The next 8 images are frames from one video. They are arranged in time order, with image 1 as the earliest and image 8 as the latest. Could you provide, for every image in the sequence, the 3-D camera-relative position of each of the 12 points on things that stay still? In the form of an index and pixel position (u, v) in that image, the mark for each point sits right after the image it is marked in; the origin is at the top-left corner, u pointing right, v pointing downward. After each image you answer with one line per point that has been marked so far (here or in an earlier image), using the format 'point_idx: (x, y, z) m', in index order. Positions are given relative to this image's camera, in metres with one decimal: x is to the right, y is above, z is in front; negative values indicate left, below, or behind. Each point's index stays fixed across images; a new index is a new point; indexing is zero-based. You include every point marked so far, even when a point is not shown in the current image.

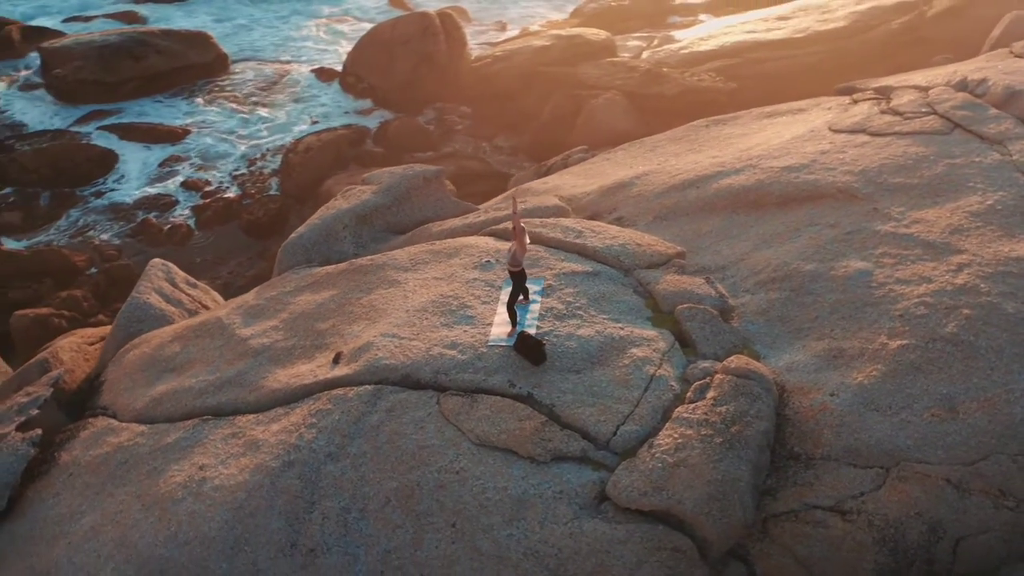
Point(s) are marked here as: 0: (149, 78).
0: (-5.1, +3.0, +15.4) m
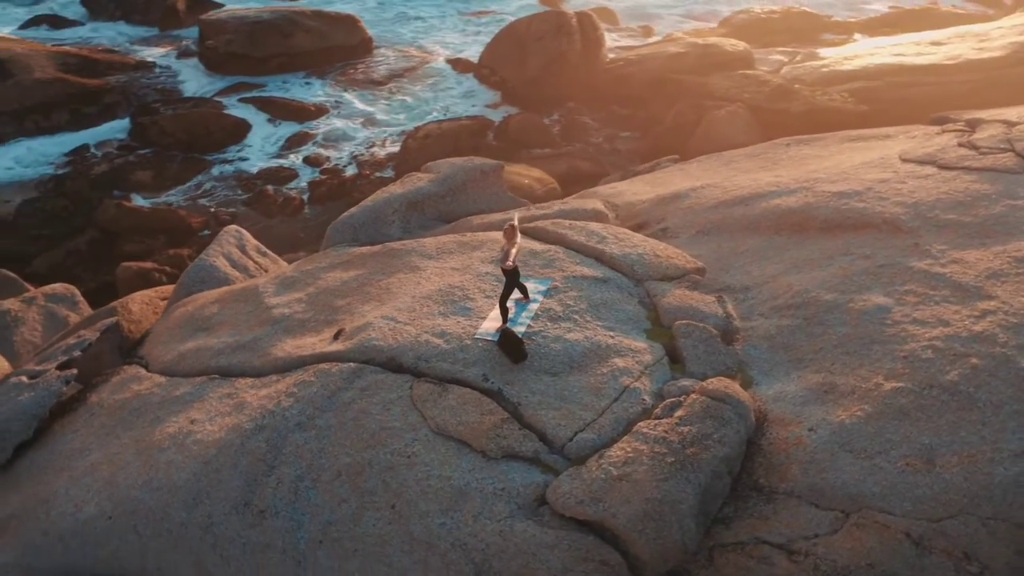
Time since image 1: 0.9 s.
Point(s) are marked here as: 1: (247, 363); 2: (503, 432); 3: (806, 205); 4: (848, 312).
0: (-3.2, +3.4, +16.1) m
1: (-1.6, -0.4, +6.6) m
2: (0.0, -0.7, +5.5) m
3: (+1.9, +0.6, +7.3) m
4: (+1.9, -0.1, +6.2) m
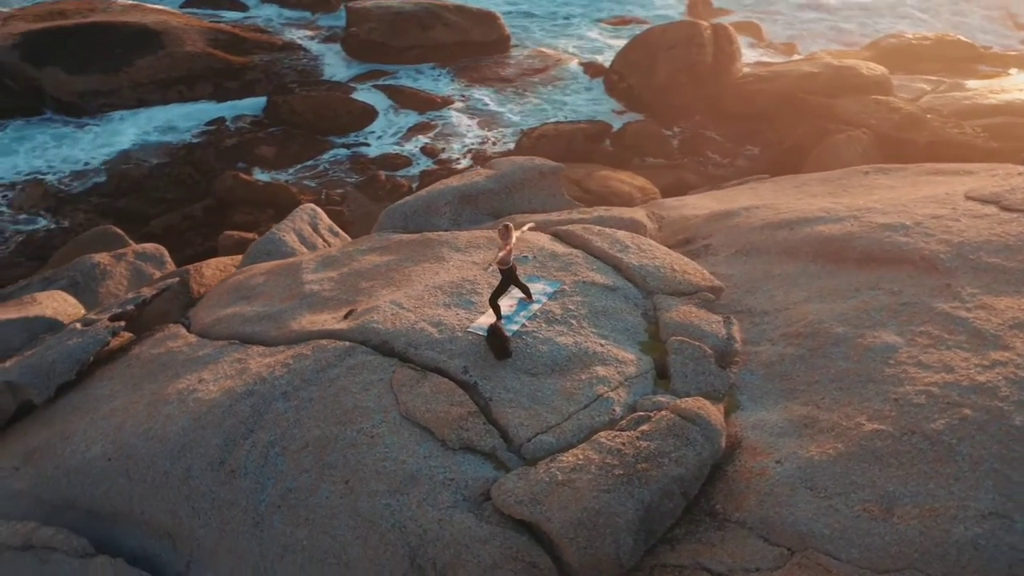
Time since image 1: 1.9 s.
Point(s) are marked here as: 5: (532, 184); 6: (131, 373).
0: (-1.2, +3.6, +16.5) m
1: (-1.5, -0.3, +6.9) m
2: (-0.2, -0.7, +5.5) m
3: (+2.2, +0.3, +7.1) m
4: (+1.9, -0.3, +6.0) m
5: (+0.2, +0.8, +8.5) m
6: (-2.5, -0.5, +7.1) m
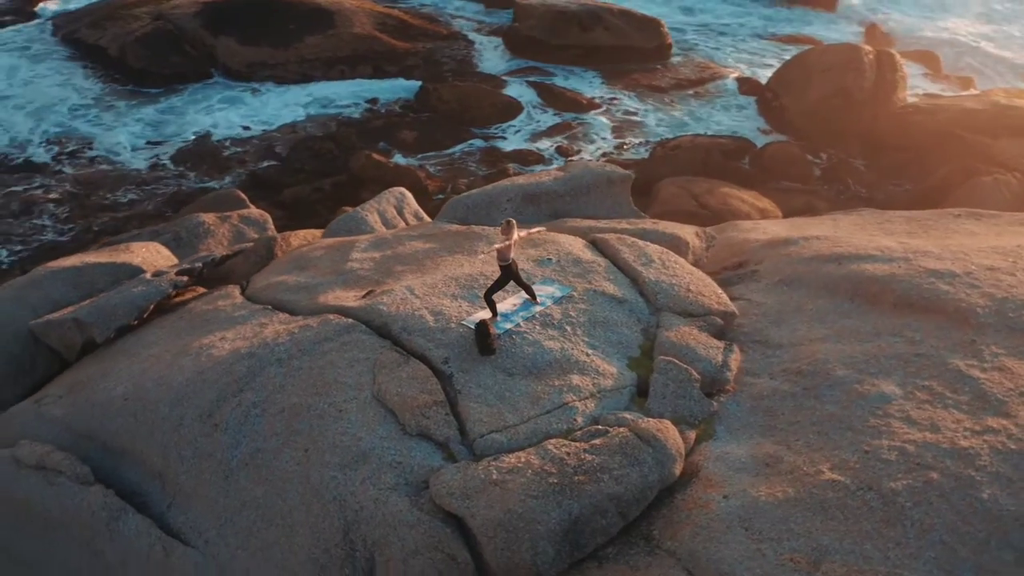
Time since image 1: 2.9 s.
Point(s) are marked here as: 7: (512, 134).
0: (+1.2, +3.6, +16.6) m
1: (-1.4, -0.1, +7.2) m
2: (-0.4, -0.6, +5.6) m
3: (+2.3, +0.1, +6.7) m
4: (+1.7, -0.5, +5.7) m
5: (+0.7, +0.8, +8.4) m
6: (-2.3, -0.2, +7.6) m
7: (0.0, +2.1, +14.8) m
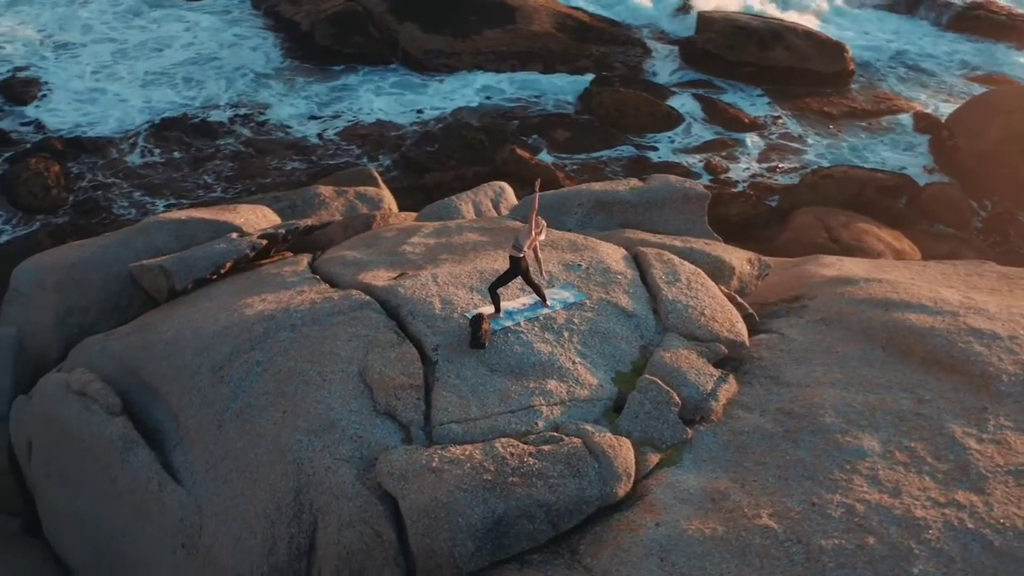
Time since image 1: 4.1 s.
0: (+3.7, +3.2, +16.1) m
1: (-1.2, +0.1, +7.5) m
2: (-0.6, -0.6, +5.7) m
3: (+2.4, -0.2, +6.2) m
4: (+1.5, -0.7, +5.4) m
5: (+1.2, +0.6, +8.3) m
6: (-2.0, 0.0, +8.0) m
7: (+2.0, +1.9, +14.6) m
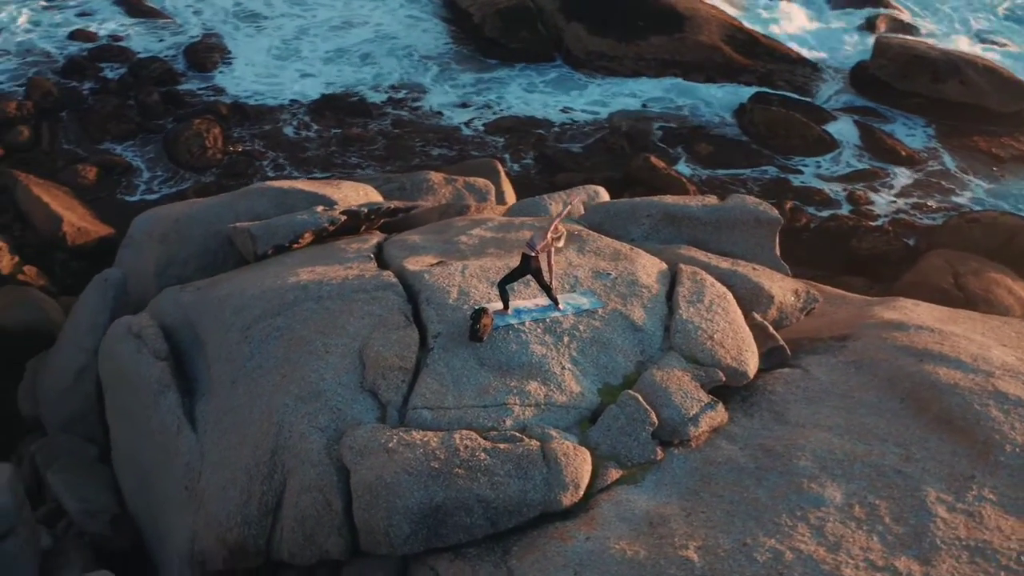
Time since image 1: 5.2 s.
0: (+5.9, +2.6, +15.3) m
1: (-0.8, +0.2, +7.7) m
2: (-0.7, -0.5, +5.9) m
3: (+2.3, -0.5, +5.8) m
4: (+1.3, -0.9, +5.1) m
5: (+1.7, +0.4, +8.0) m
6: (-1.5, +0.3, +8.4) m
7: (+3.8, +1.5, +14.1) m
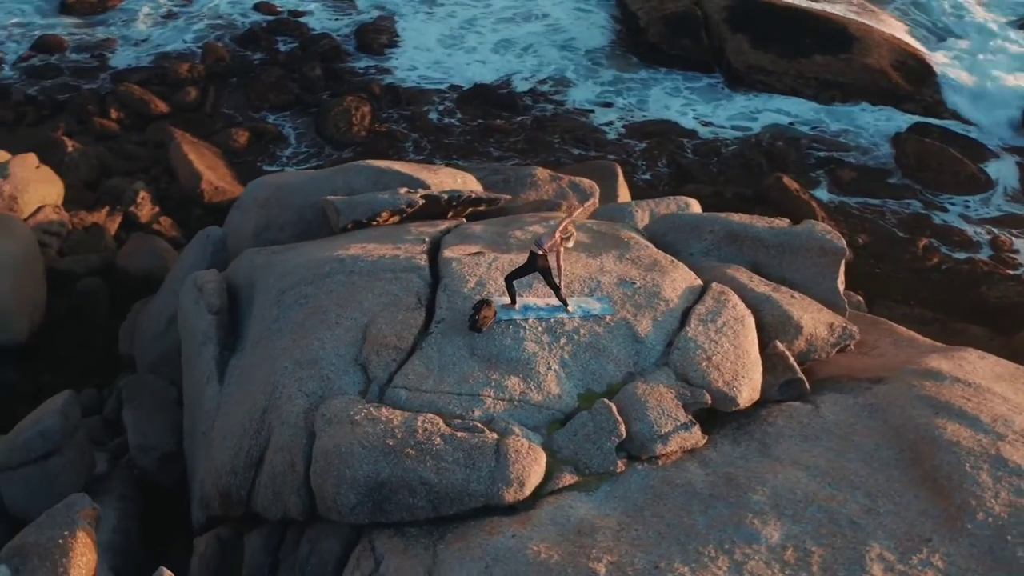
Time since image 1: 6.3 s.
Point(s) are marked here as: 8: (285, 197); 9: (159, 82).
0: (+7.8, +1.8, +14.1) m
1: (-0.5, +0.3, +7.8) m
2: (-0.7, -0.4, +6.1) m
3: (+2.2, -0.8, +5.4) m
4: (+1.0, -1.0, +4.9) m
5: (+2.1, +0.2, +7.7) m
6: (-1.0, +0.5, +8.6) m
7: (+5.4, +1.0, +13.3) m
8: (-2.1, +0.8, +9.9) m
9: (-5.0, +2.9, +15.4) m
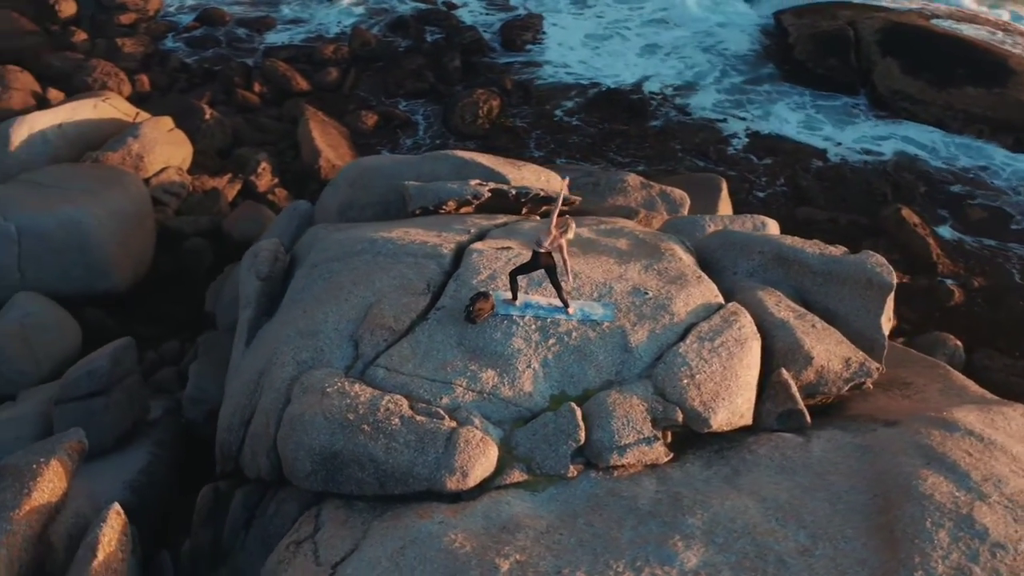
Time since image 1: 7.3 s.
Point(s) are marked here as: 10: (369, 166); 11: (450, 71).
0: (+9.1, +0.8, +12.7) m
1: (-0.2, +0.4, +7.9) m
2: (-0.8, -0.2, +6.2) m
3: (+1.9, -1.0, +5.1) m
4: (+0.7, -1.1, +4.8) m
5: (+2.3, 0.0, +7.4) m
6: (-0.5, +0.6, +8.8) m
7: (+6.6, +0.3, +12.4) m
8: (-1.3, +1.0, +10.2) m
9: (-3.0, +3.3, +16.2) m
10: (-1.3, +1.2, +10.4) m
11: (-0.9, +3.2, +16.0) m
